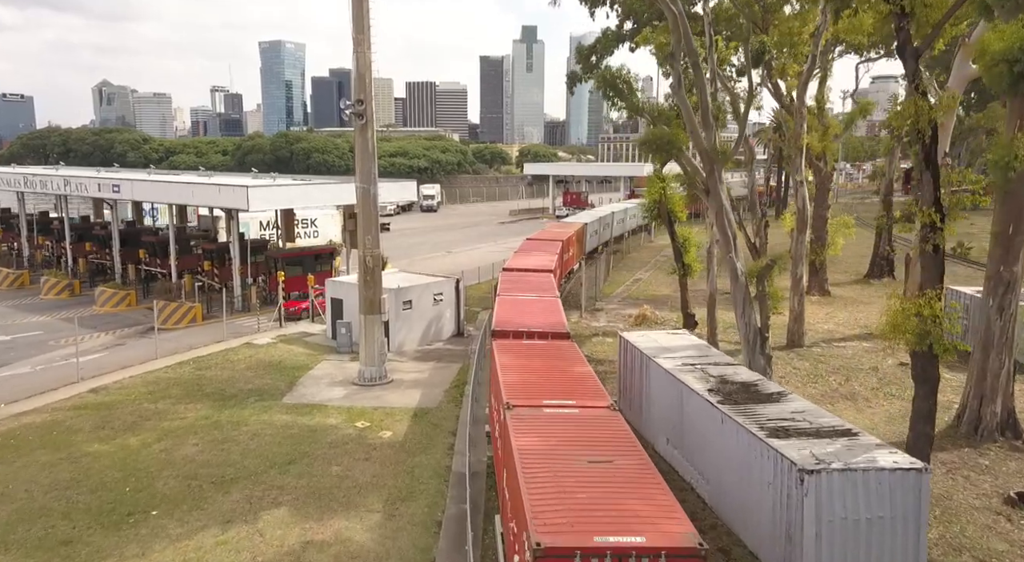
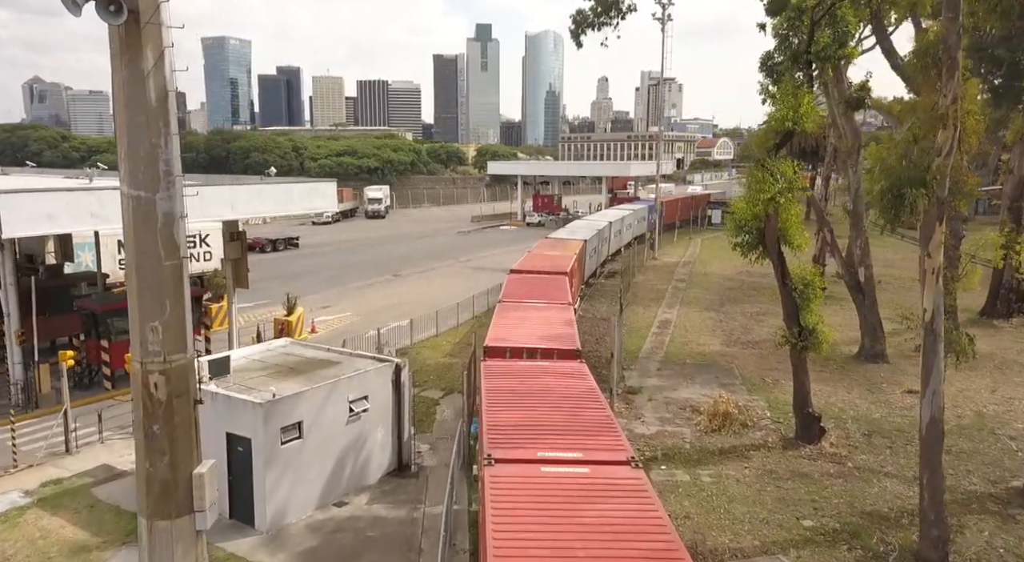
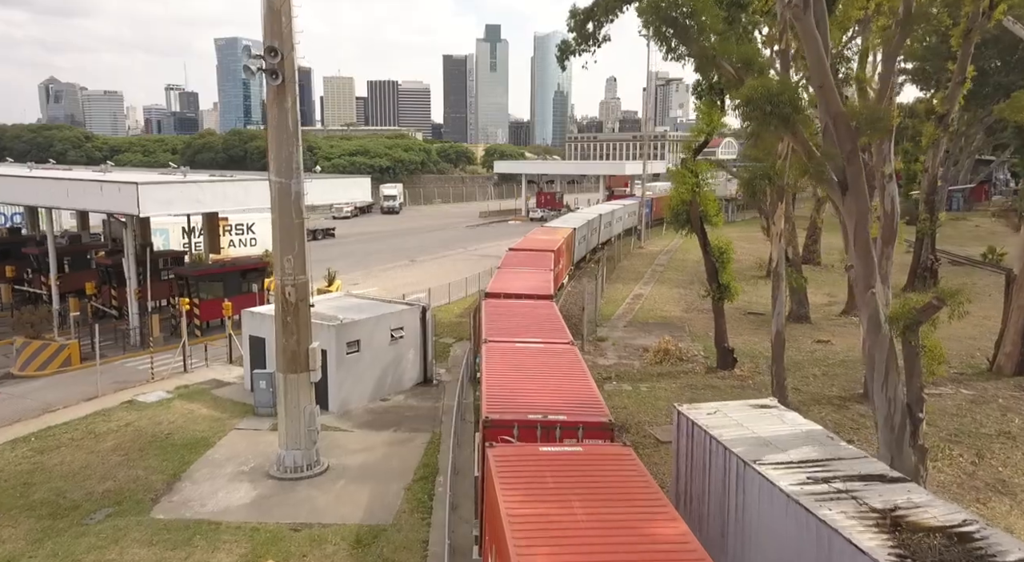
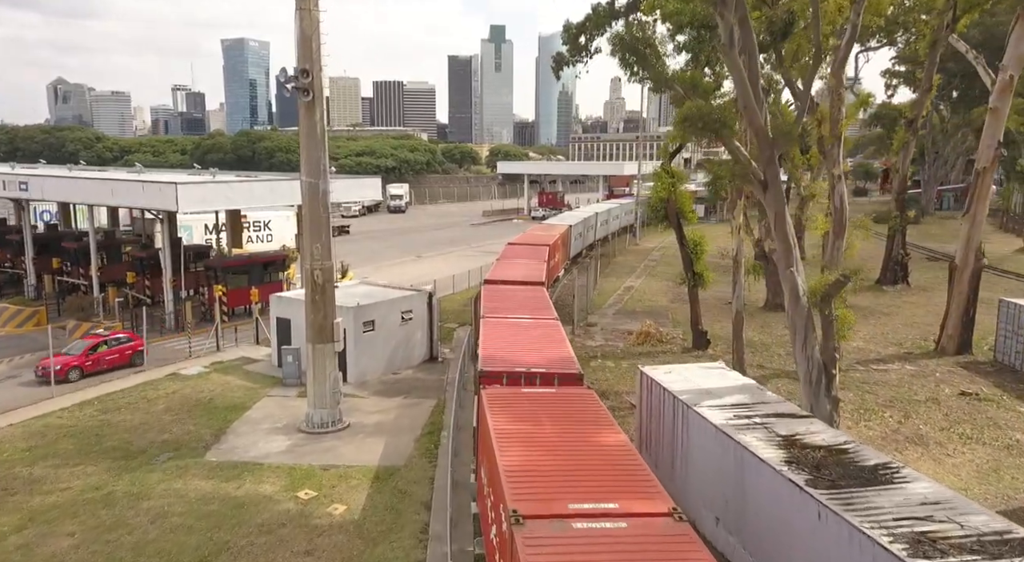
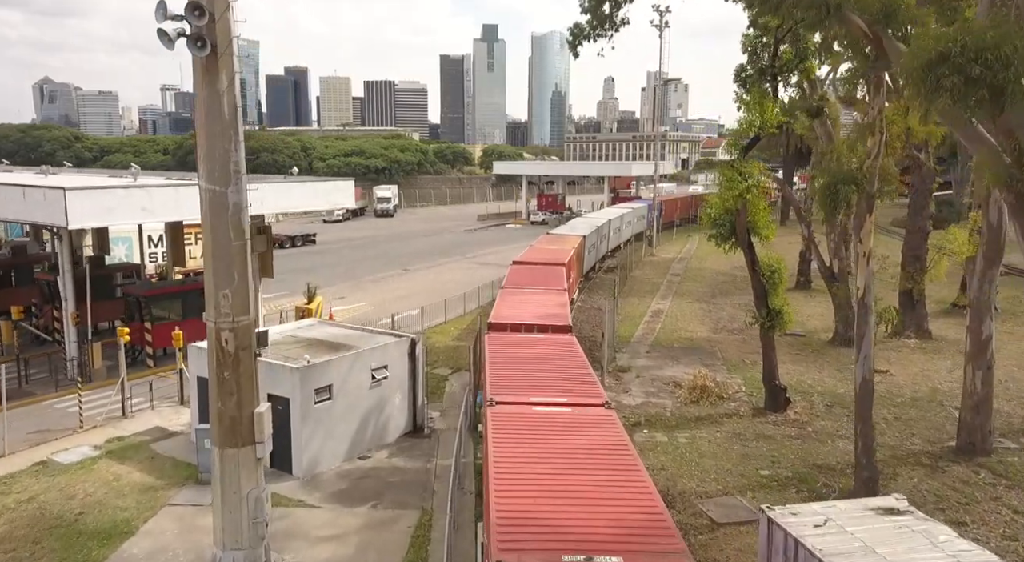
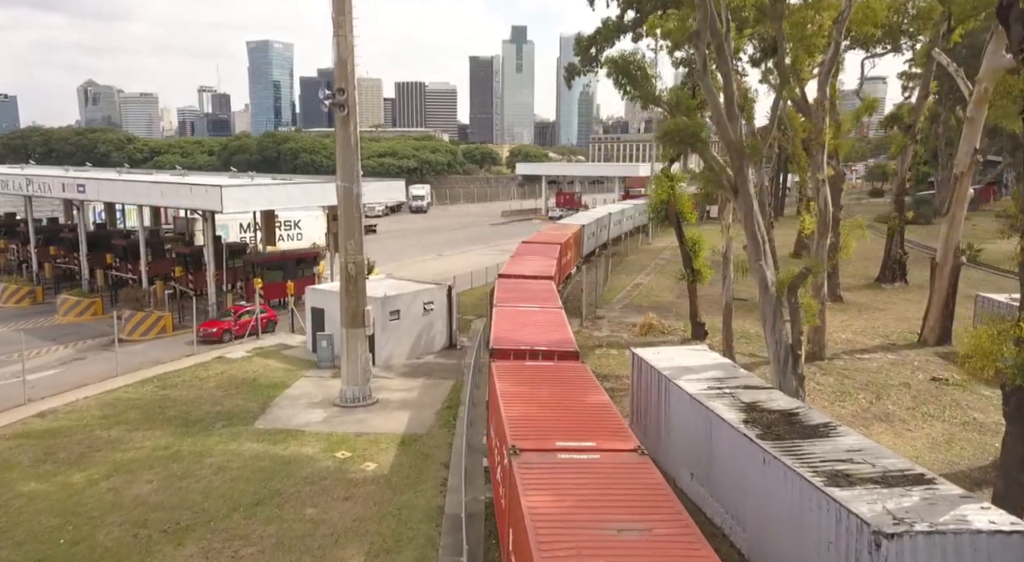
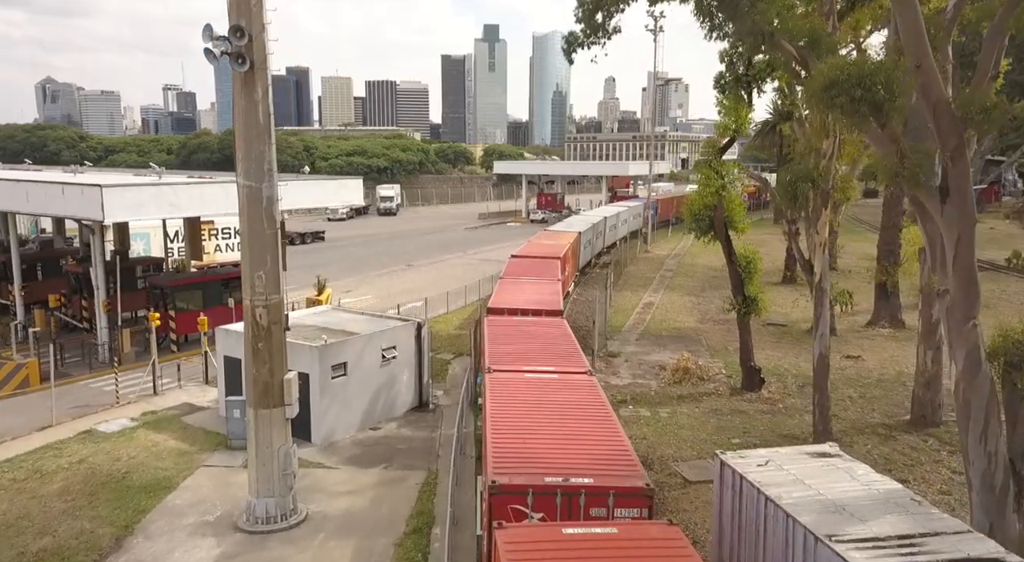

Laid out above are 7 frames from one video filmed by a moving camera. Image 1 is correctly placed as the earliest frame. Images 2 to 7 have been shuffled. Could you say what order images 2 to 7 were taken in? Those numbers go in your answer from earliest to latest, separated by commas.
6, 4, 3, 7, 5, 2
